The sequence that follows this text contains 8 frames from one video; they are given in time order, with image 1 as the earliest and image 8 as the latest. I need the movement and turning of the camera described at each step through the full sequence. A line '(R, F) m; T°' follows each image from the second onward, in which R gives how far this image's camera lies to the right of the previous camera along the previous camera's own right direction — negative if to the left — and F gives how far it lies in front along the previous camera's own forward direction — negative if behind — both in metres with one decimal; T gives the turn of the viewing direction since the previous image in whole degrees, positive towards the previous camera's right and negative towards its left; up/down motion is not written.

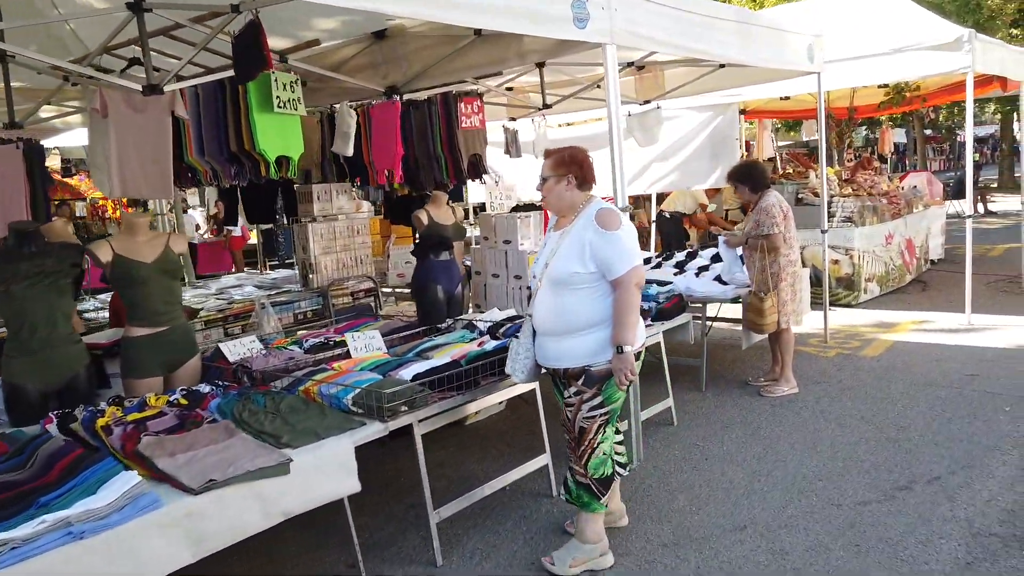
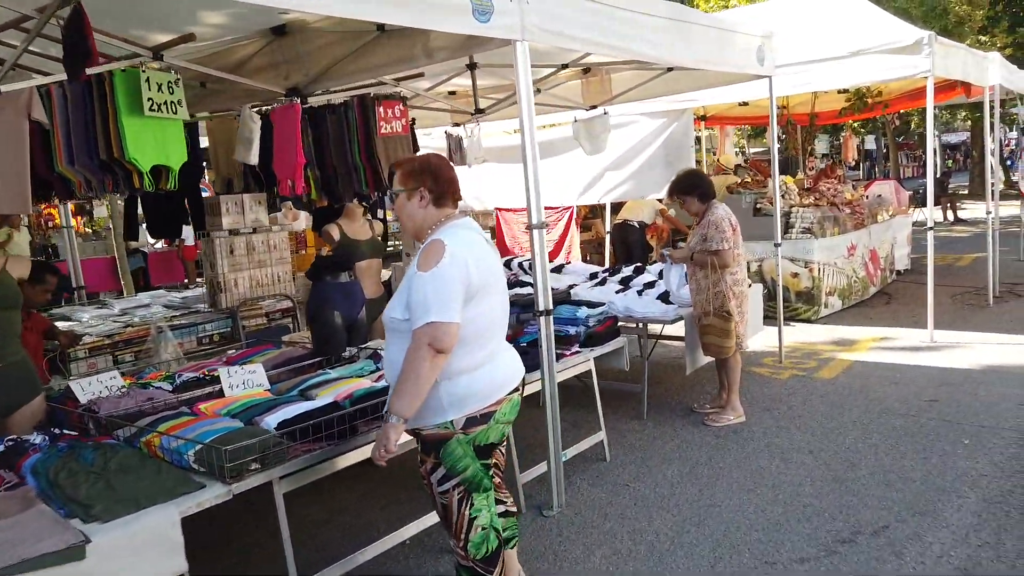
(+0.4, +0.4) m; +1°
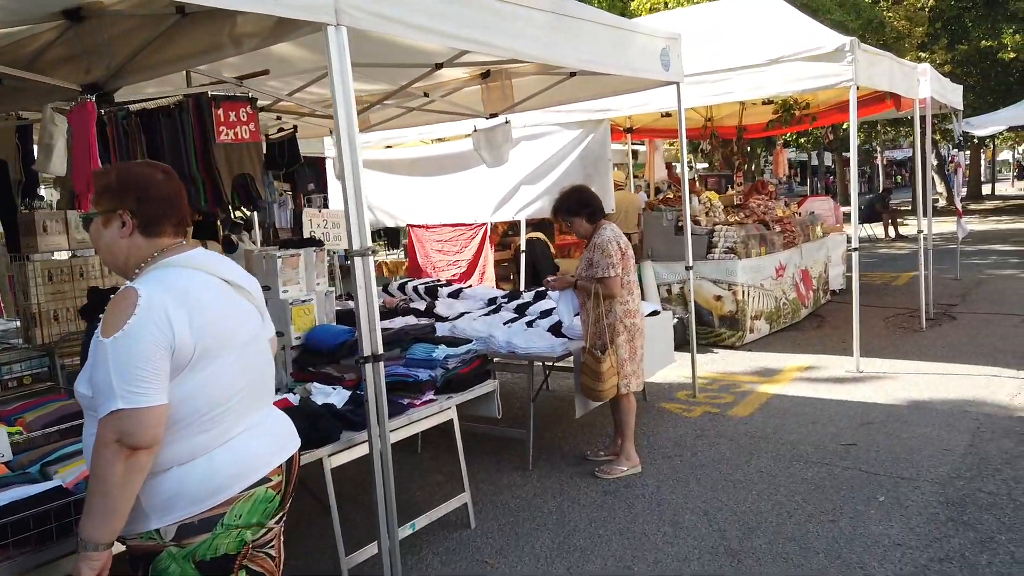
(+0.5, +0.6) m; +3°
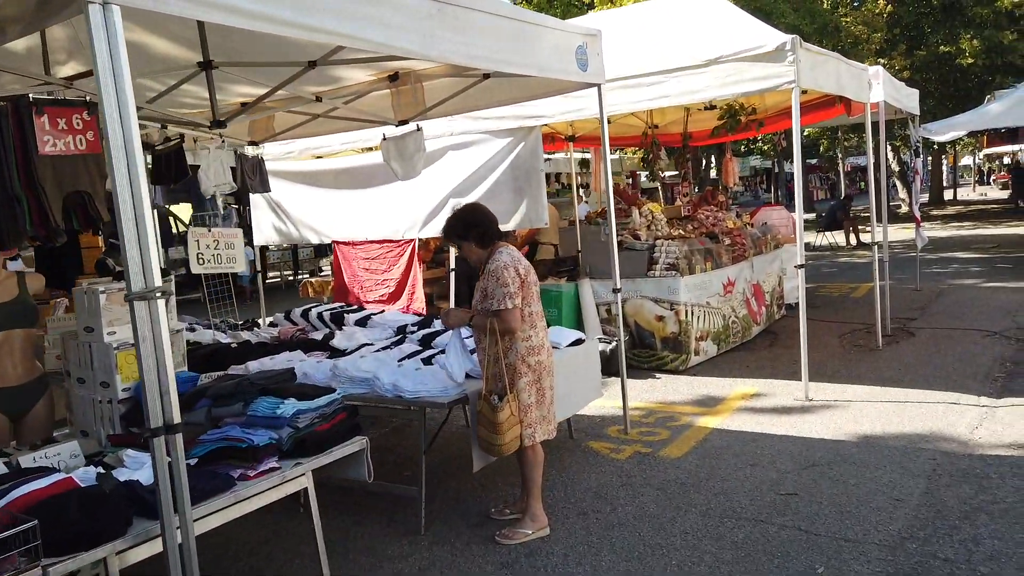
(+0.4, +0.6) m; +2°
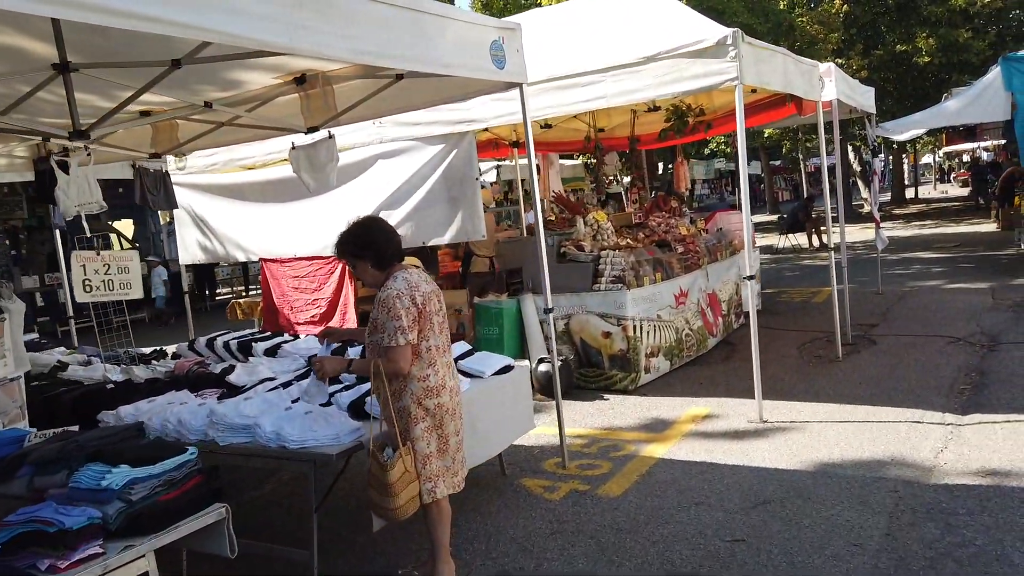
(+0.3, +0.5) m; +2°
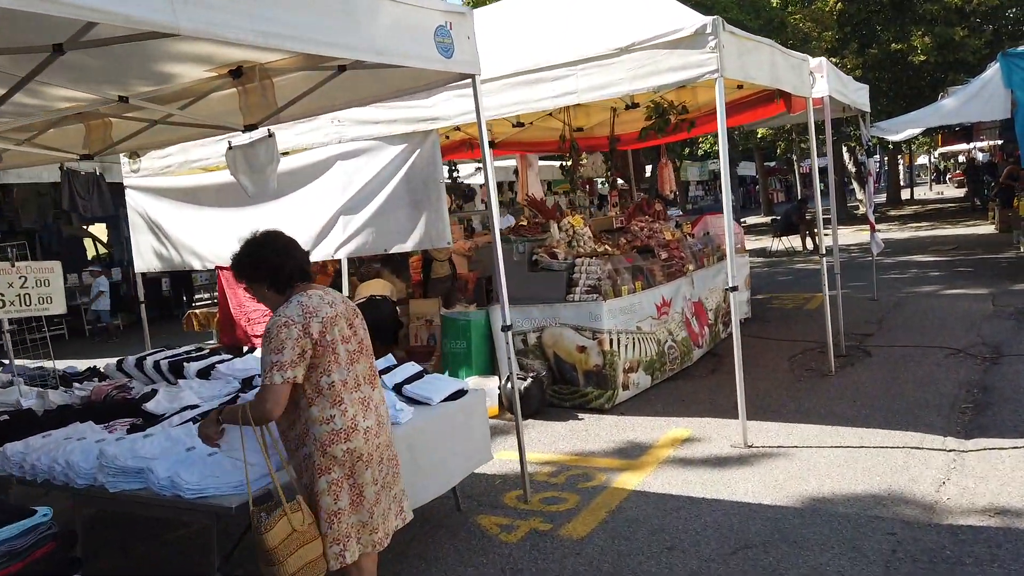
(+0.2, +0.5) m; 0°
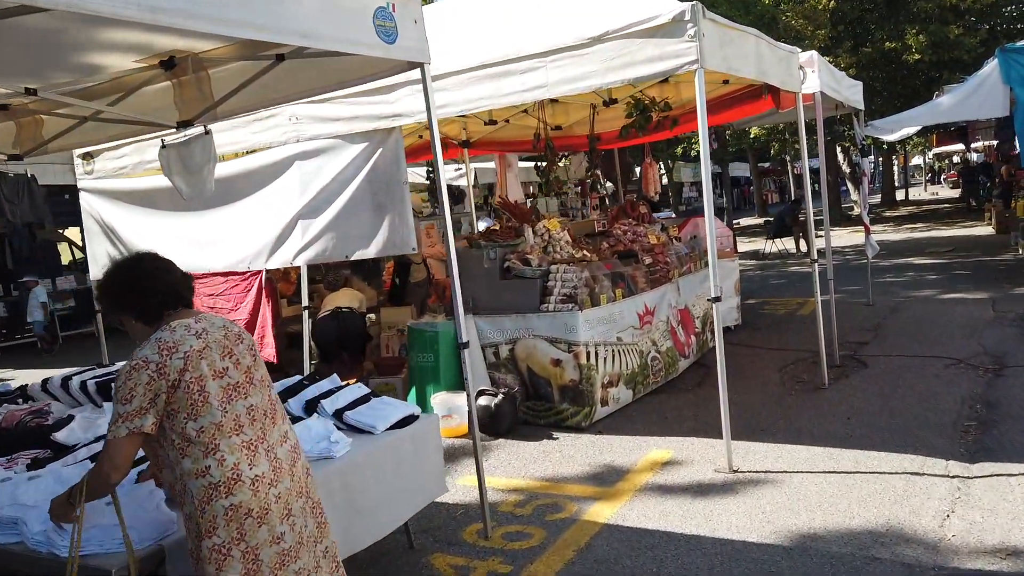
(+0.2, +0.4) m; 0°
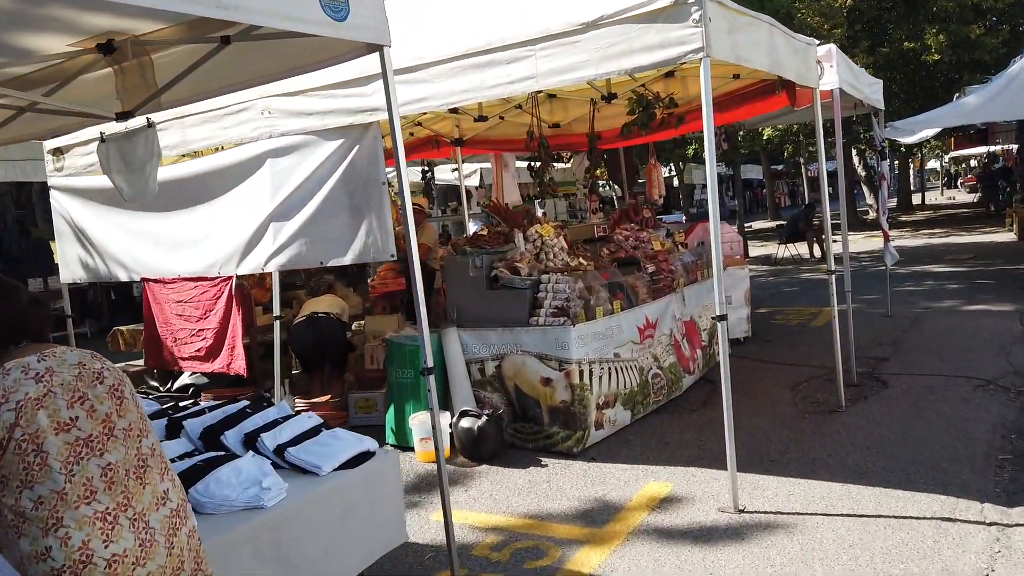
(+0.2, +0.5) m; -1°
